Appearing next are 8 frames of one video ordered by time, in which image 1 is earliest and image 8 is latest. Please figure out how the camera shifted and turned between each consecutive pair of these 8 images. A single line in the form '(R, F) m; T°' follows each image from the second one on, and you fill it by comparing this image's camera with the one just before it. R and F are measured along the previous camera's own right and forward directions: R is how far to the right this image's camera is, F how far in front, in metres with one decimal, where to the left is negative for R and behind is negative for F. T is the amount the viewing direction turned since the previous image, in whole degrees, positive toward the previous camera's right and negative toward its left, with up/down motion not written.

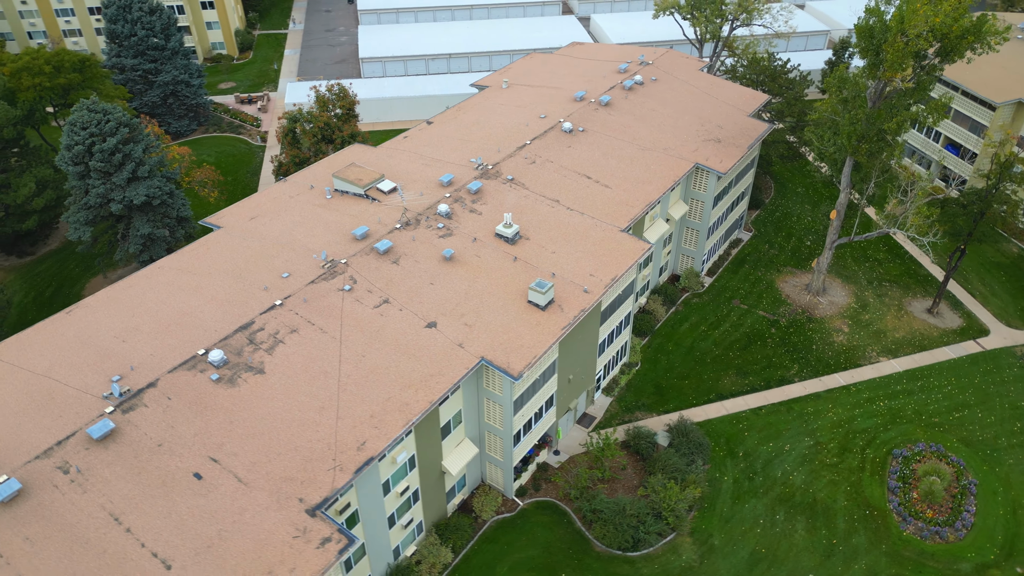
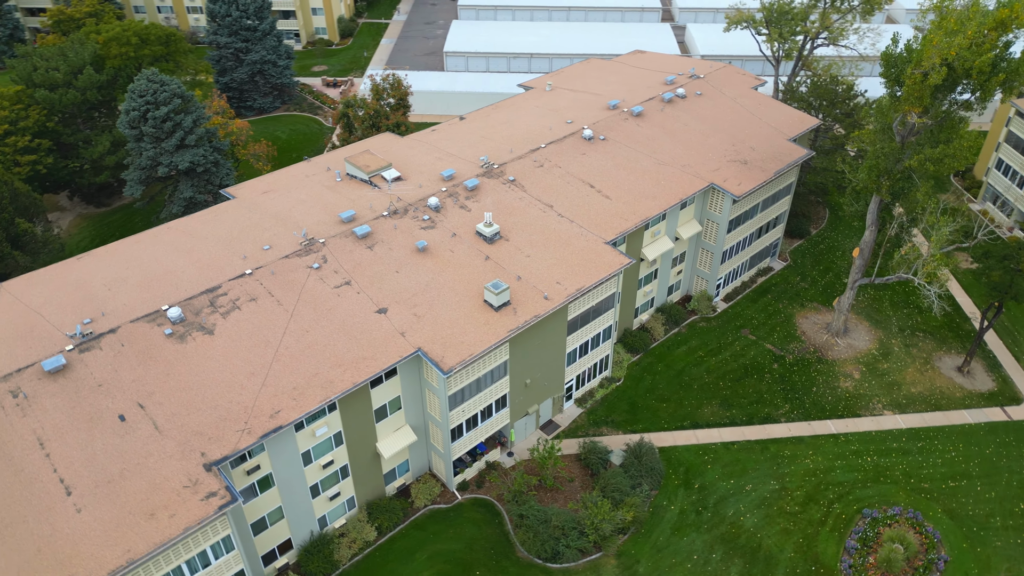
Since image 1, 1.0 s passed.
(+7.9, +0.3) m; -9°
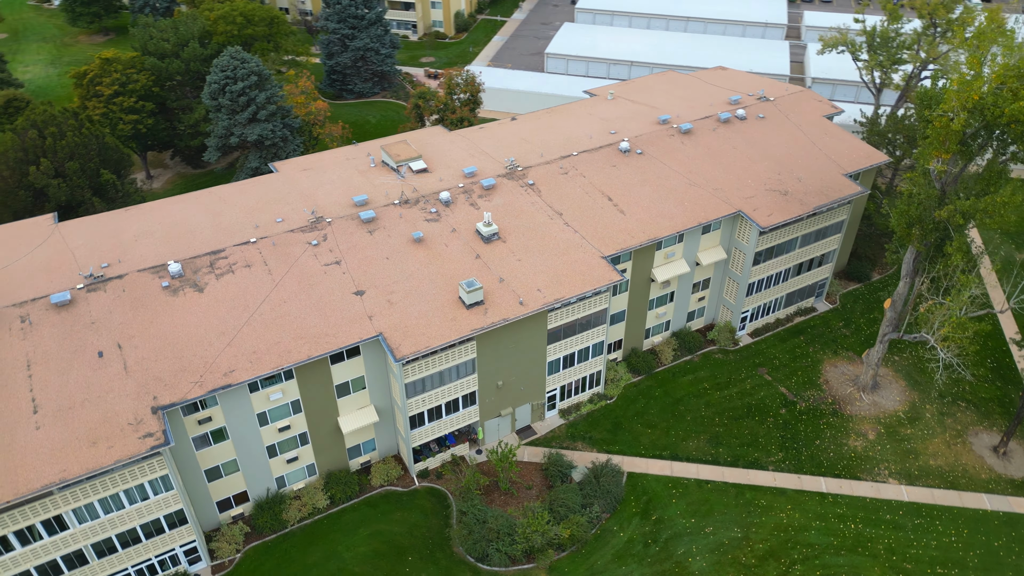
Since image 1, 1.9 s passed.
(+7.9, +0.4) m; -11°
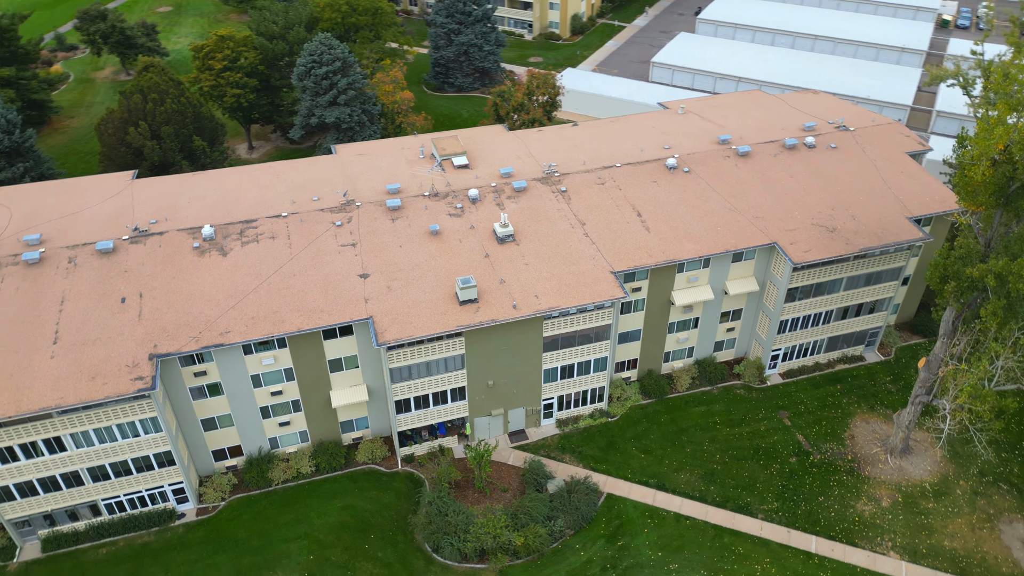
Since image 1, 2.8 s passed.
(+6.8, +0.4) m; -10°
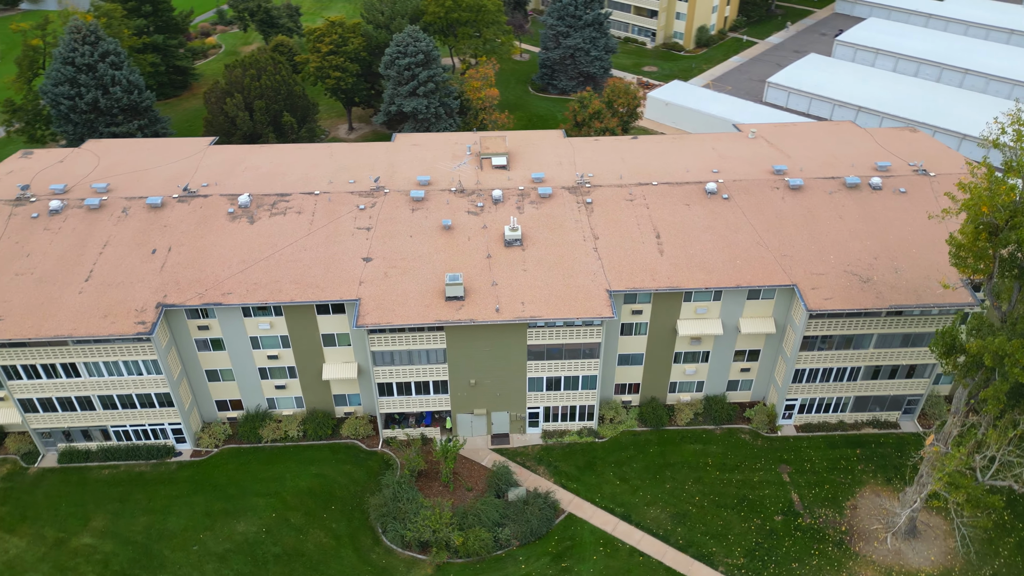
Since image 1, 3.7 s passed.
(+7.8, +0.7) m; -11°
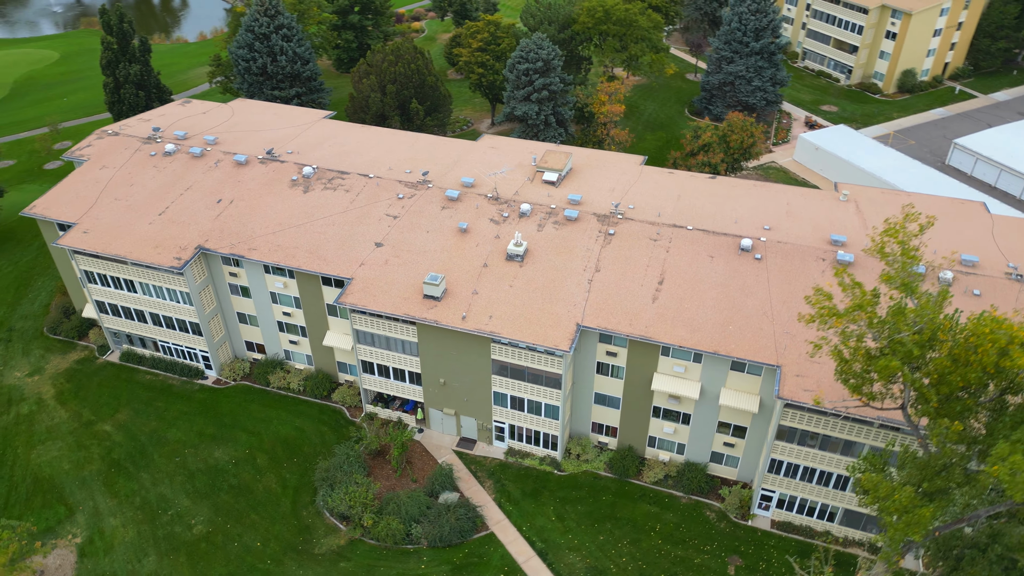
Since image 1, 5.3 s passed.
(+12.3, +1.6) m; -17°
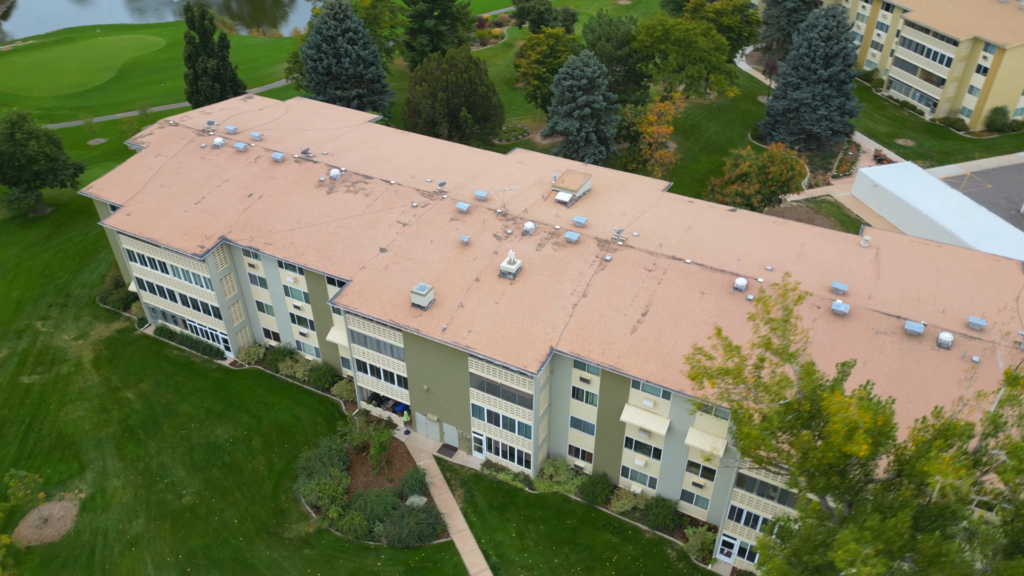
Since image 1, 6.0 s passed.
(+5.9, -0.4) m; -7°
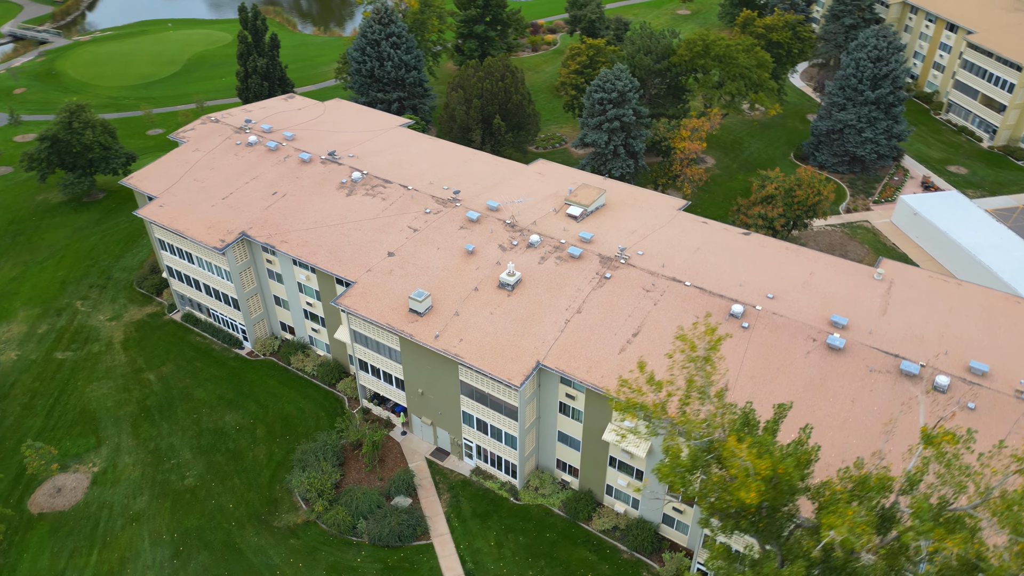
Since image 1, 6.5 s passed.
(+3.6, -0.4) m; -5°
